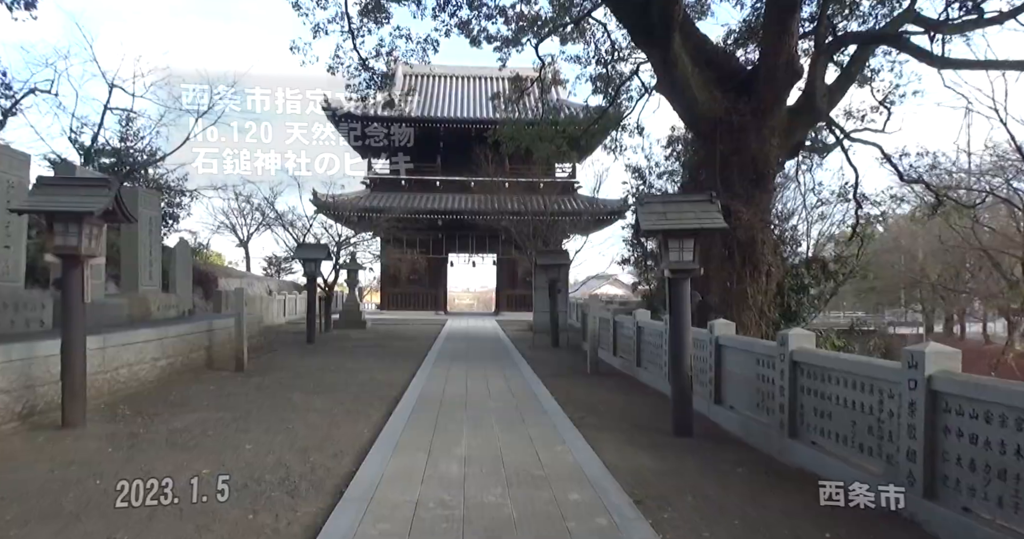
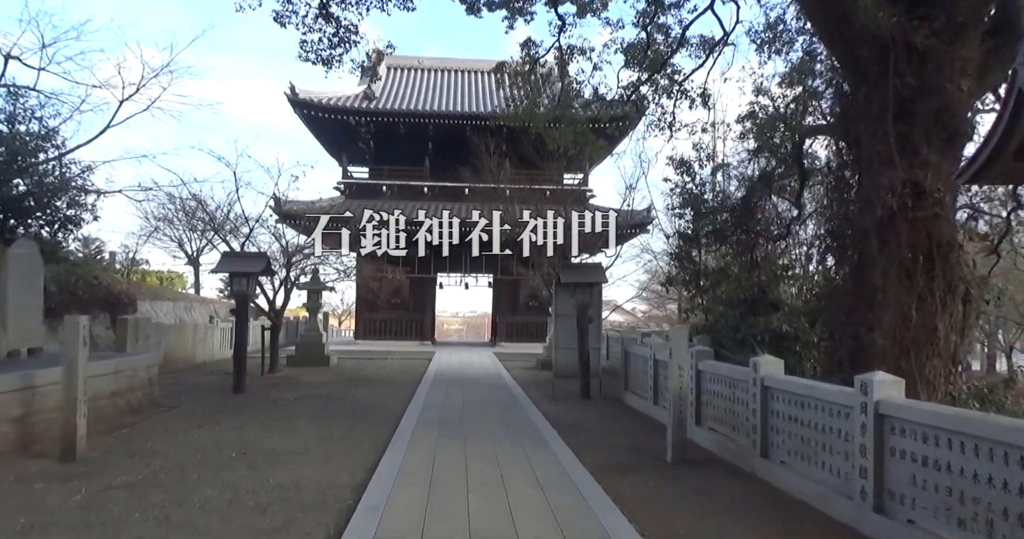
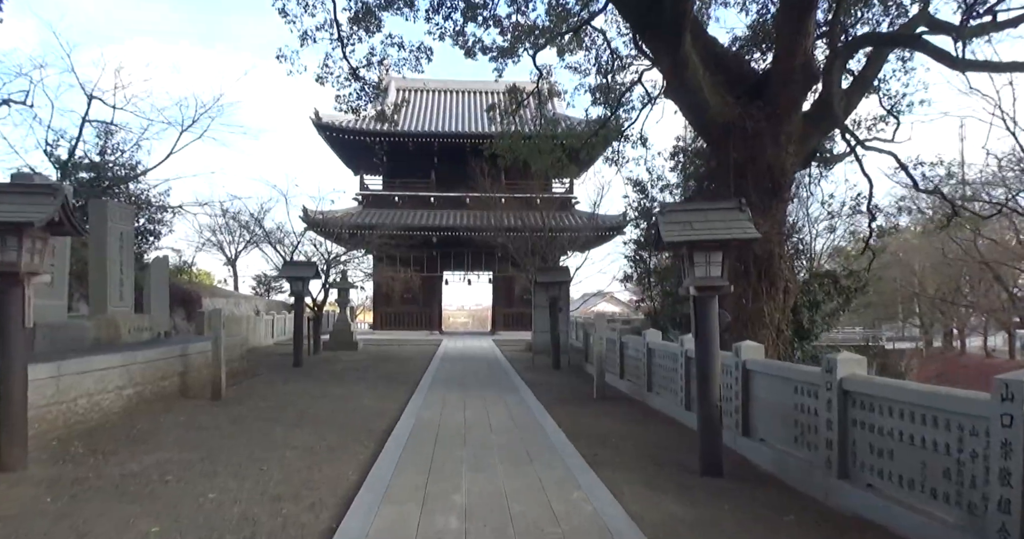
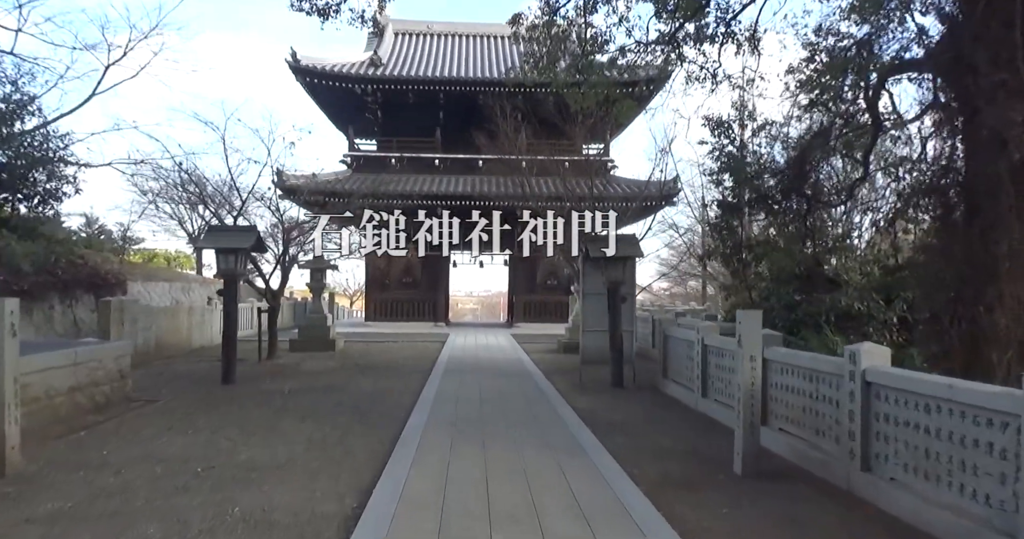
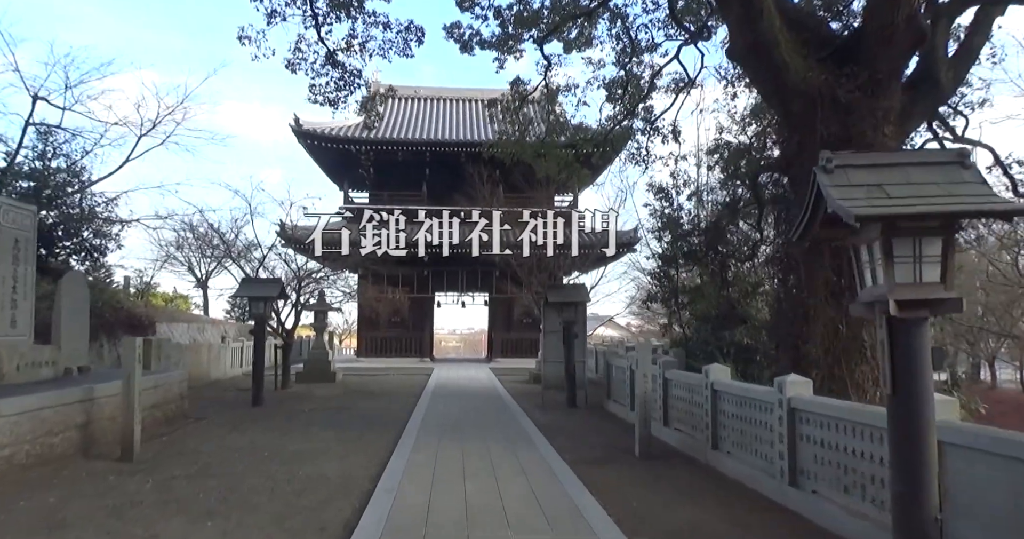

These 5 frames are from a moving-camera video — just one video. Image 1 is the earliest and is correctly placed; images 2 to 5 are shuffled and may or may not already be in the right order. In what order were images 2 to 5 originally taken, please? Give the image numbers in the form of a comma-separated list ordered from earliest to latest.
3, 5, 2, 4
